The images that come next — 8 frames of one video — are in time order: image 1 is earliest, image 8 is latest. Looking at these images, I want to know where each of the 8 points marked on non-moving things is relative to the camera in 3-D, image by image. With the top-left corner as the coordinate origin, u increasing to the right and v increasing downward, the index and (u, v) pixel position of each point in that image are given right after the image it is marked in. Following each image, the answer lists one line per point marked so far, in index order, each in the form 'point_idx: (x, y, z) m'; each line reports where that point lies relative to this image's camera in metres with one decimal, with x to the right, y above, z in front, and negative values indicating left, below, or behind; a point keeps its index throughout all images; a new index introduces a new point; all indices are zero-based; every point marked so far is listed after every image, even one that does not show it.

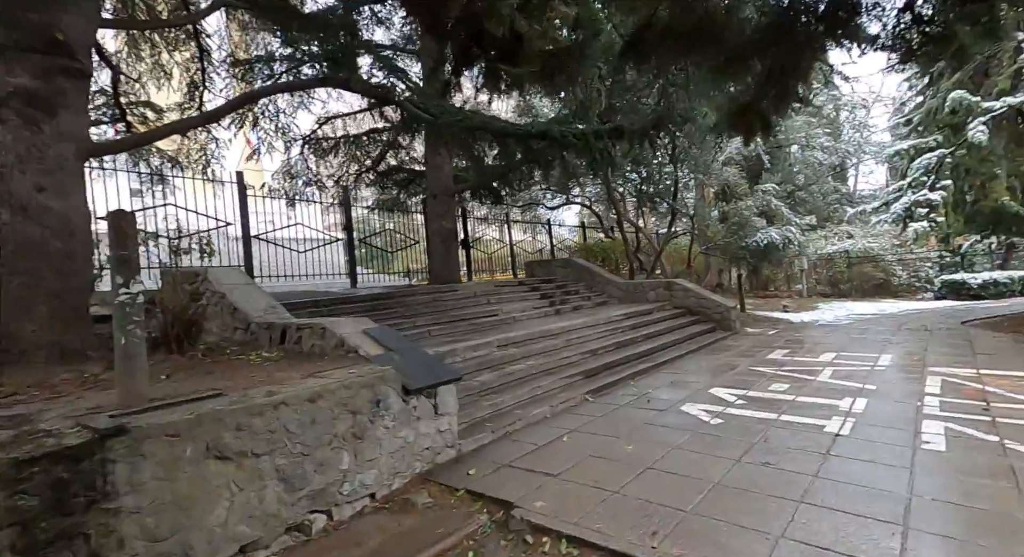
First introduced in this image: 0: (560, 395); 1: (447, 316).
0: (+0.5, -1.2, +5.5) m
1: (-0.9, -0.5, +7.8) m
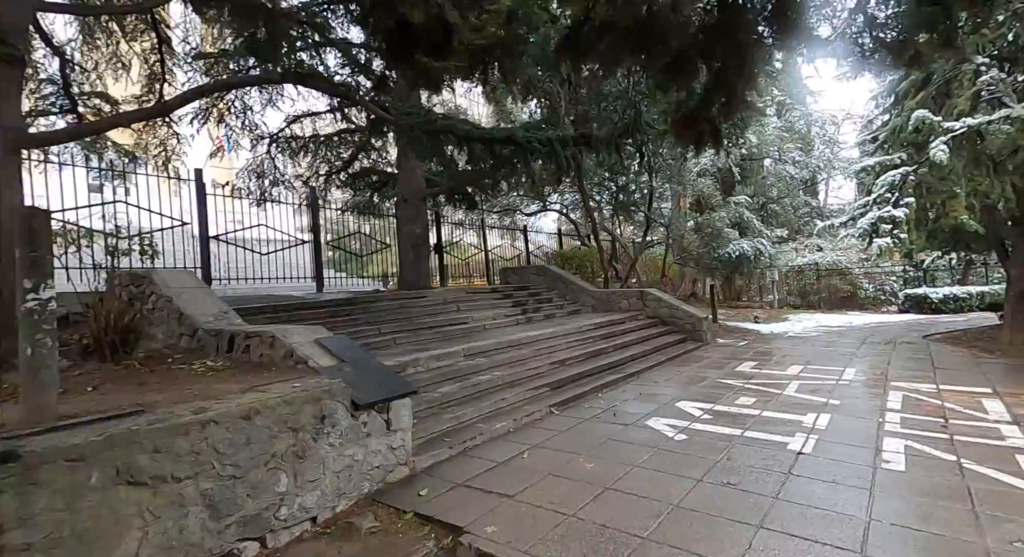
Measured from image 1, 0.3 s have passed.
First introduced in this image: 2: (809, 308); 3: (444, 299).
0: (+0.1, -1.3, +5.4) m
1: (-1.4, -0.6, +7.7) m
2: (+8.7, -0.9, +15.8) m
3: (-1.1, -0.3, +9.0) m
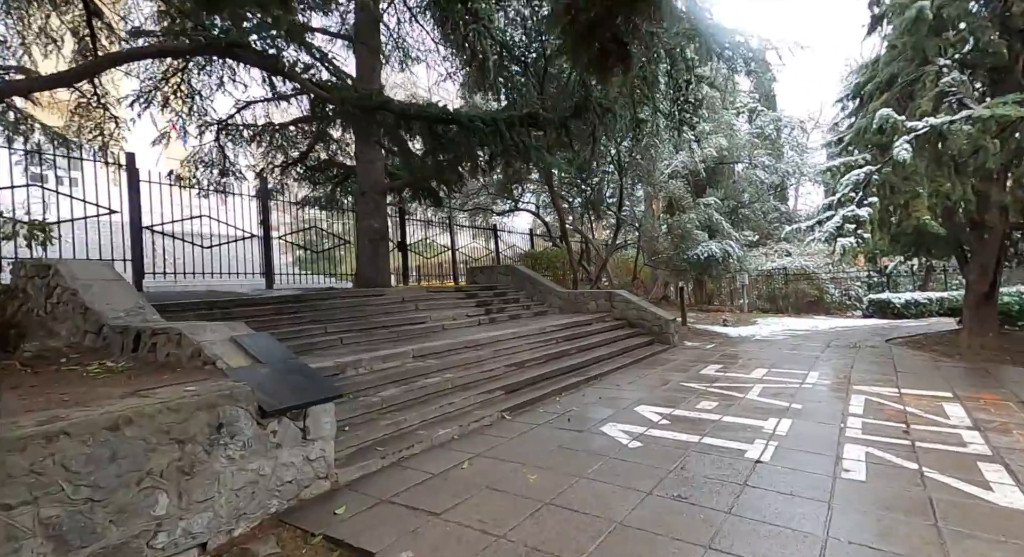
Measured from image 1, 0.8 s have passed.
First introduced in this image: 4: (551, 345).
0: (-0.4, -1.2, +5.0) m
1: (-1.9, -0.6, +7.2) m
2: (+7.7, -1.0, +15.8) m
3: (-1.8, -0.3, +8.6) m
4: (+0.6, -0.9, +7.7) m
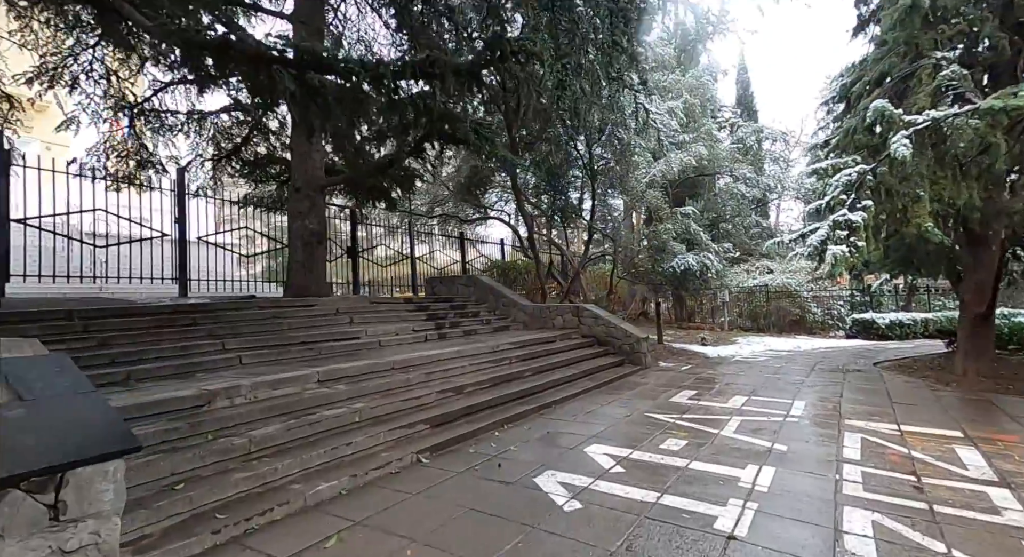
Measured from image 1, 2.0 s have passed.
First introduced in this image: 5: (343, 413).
0: (-1.0, -1.3, +4.0) m
1: (-2.6, -0.7, +6.2) m
2: (+6.8, -1.4, +15.0) m
3: (-2.5, -0.4, +7.6) m
4: (-0.1, -1.0, +6.7) m
5: (-1.3, -1.1, +4.3) m
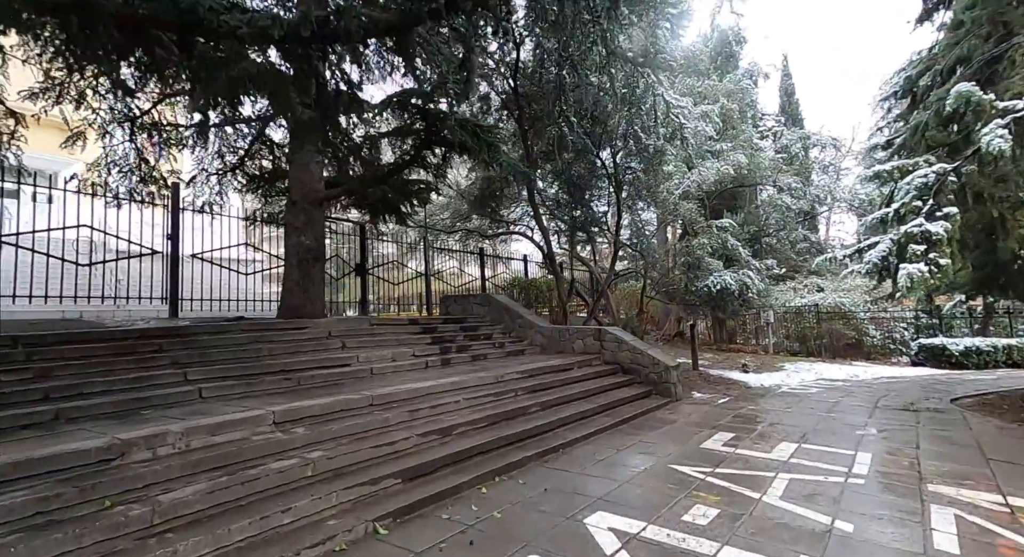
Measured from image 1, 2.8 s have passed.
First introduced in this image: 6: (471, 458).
0: (-1.1, -1.5, +3.2) m
1: (-2.6, -0.9, +5.5) m
2: (+7.4, -1.9, +13.7) m
3: (-2.3, -0.7, +6.9) m
4: (0.0, -1.3, +5.9) m
5: (-1.5, -1.2, +3.5) m
6: (-0.4, -1.5, +4.5) m
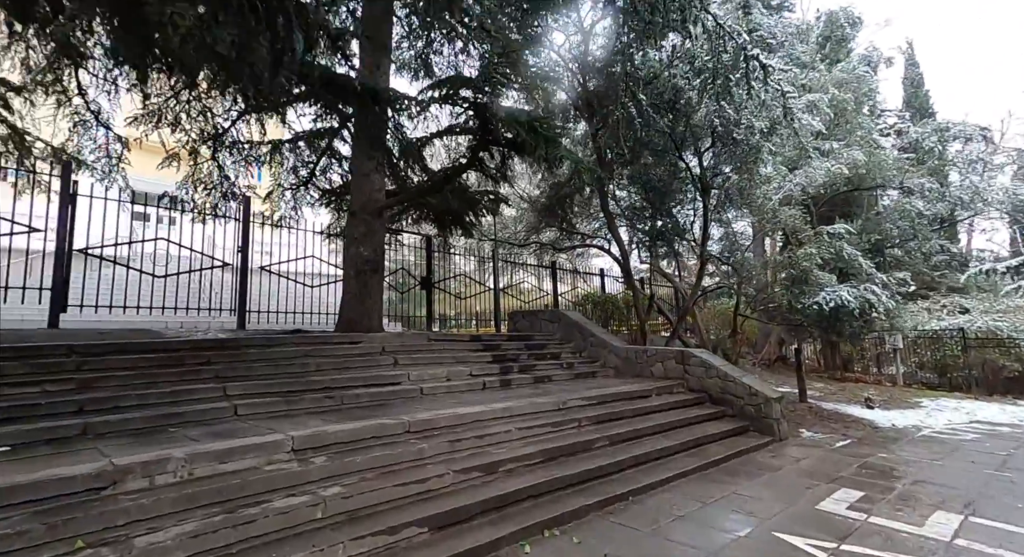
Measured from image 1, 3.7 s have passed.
0: (-0.9, -1.5, +2.6) m
1: (-2.0, -1.0, +5.1) m
2: (+9.2, -2.3, +11.5) m
3: (-1.5, -0.8, +6.5) m
4: (+0.6, -1.4, +5.1) m
5: (-1.2, -1.3, +3.0) m
6: (0.0, -1.6, +3.7) m
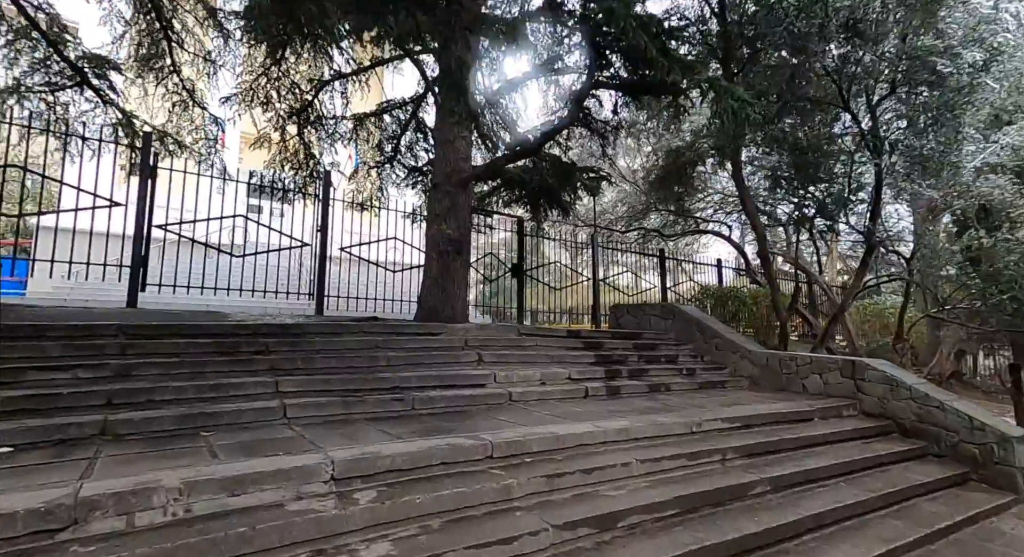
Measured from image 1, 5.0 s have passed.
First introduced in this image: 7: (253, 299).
0: (-0.5, -1.3, +1.5) m
1: (-1.1, -0.8, +4.2) m
2: (+10.9, -2.3, +8.7) m
3: (-0.5, -0.6, +5.5) m
4: (+1.4, -1.2, +3.7) m
5: (-0.7, -1.1, +2.0) m
6: (+0.6, -1.4, +2.5) m
7: (-3.9, -0.3, +8.2) m
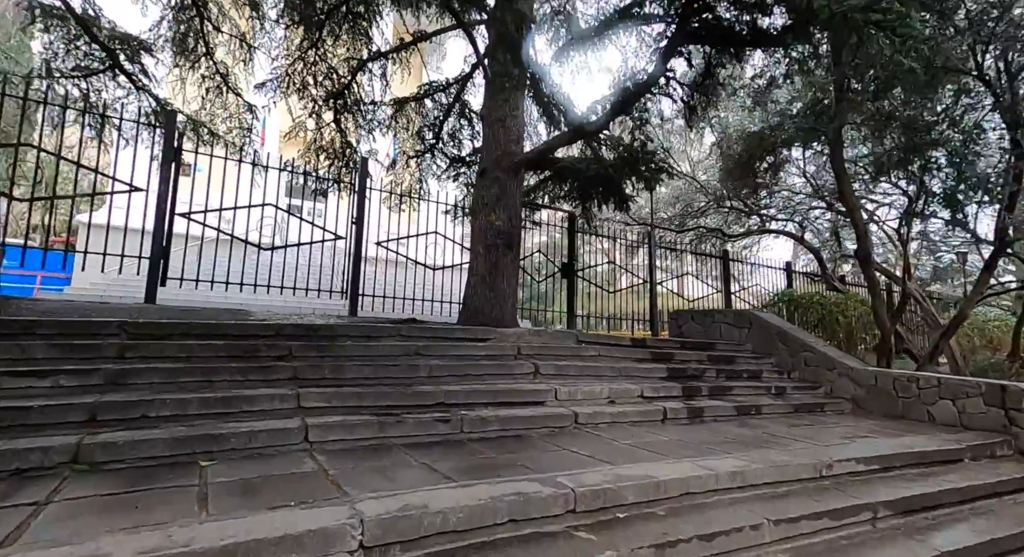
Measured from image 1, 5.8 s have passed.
0: (-0.2, -1.3, +0.8) m
1: (-0.7, -0.7, +3.5) m
2: (+11.6, -2.5, +7.2) m
3: (+0.1, -0.6, +4.7) m
4: (+1.8, -1.2, +2.8) m
5: (-0.4, -1.0, +1.2) m
6: (+0.9, -1.4, +1.7) m
7: (-3.2, -0.3, +7.7) m
